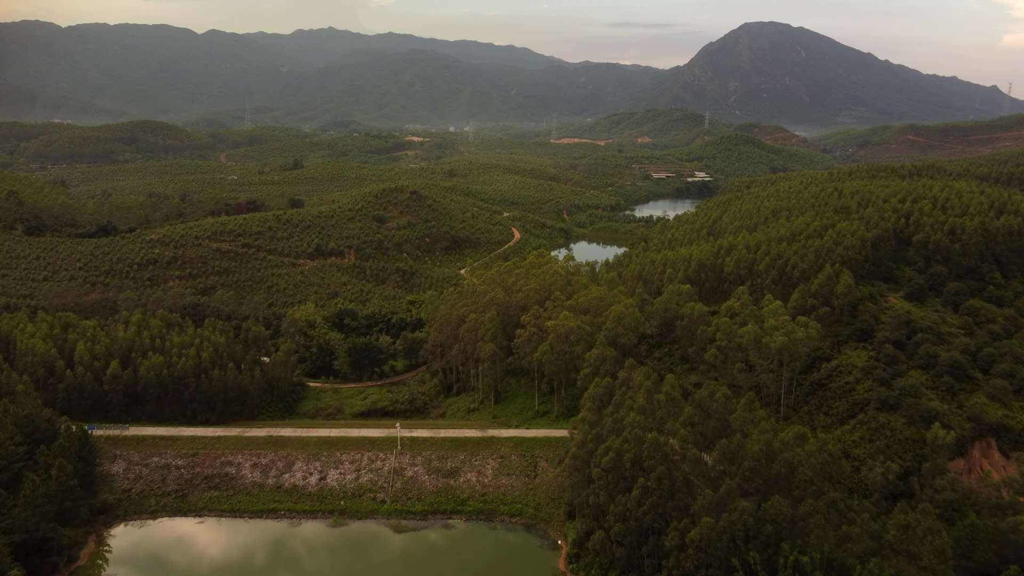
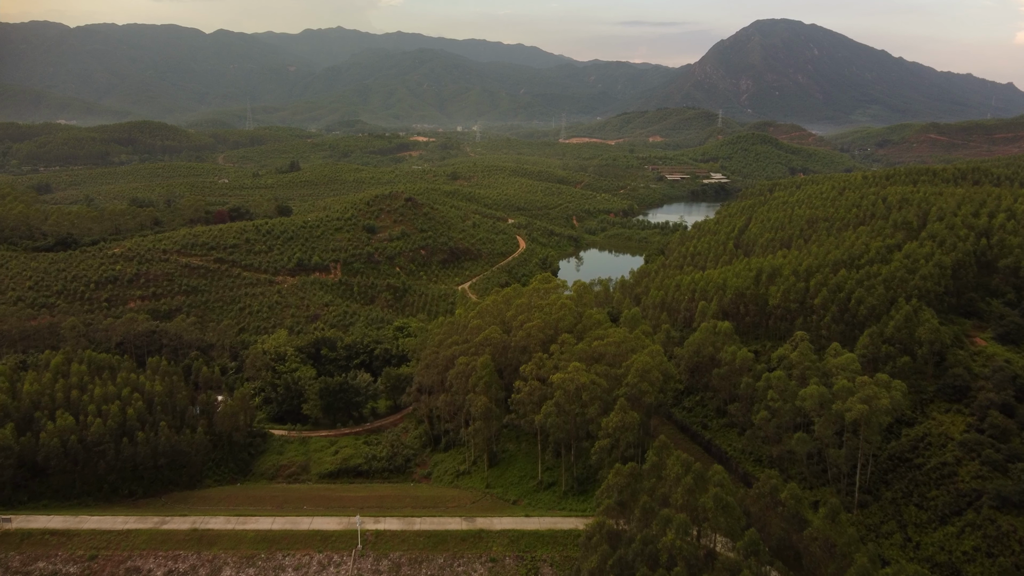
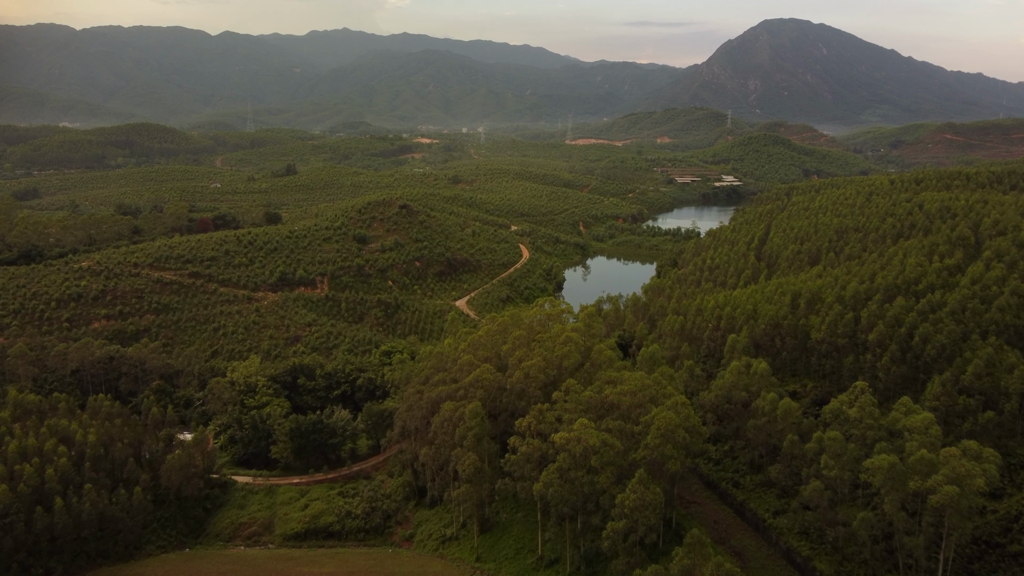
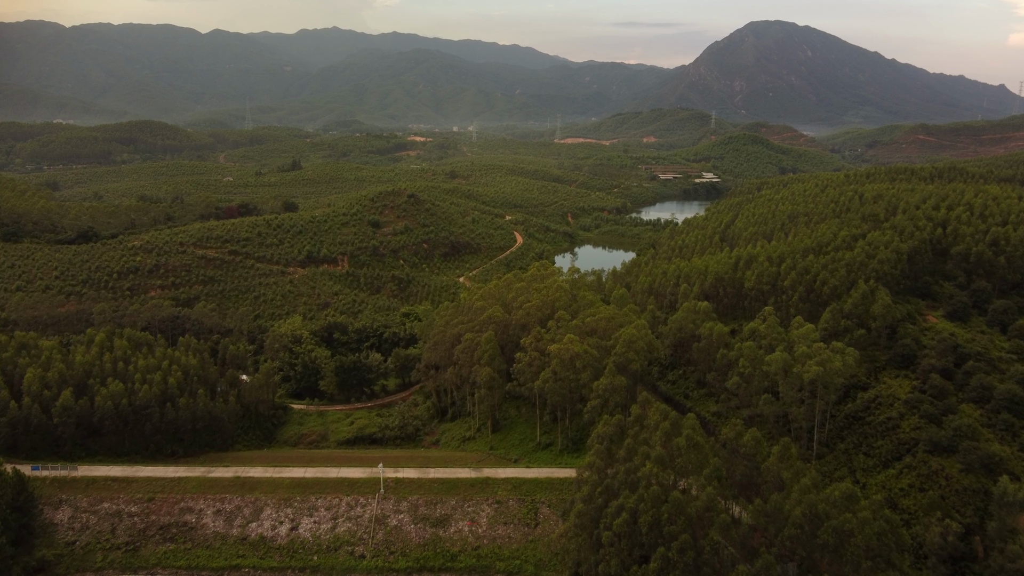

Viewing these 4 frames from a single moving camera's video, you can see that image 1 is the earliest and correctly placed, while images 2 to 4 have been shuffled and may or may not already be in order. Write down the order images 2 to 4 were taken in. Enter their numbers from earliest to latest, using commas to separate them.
4, 2, 3
